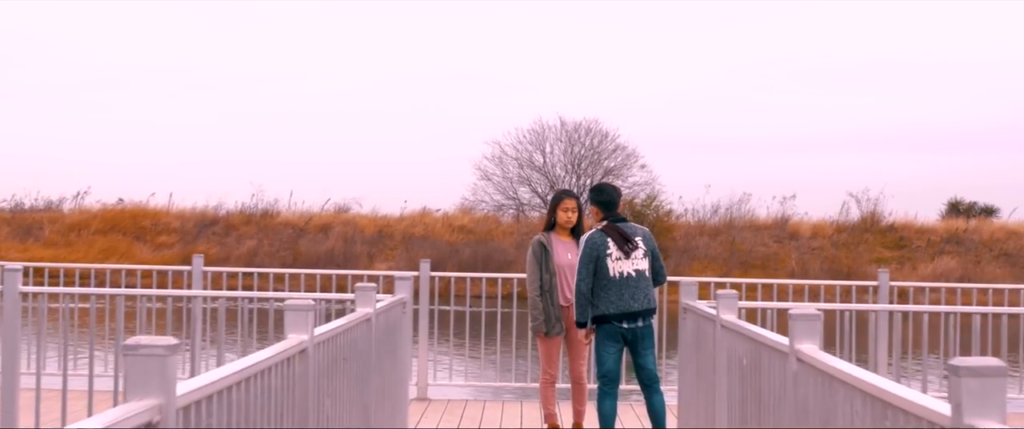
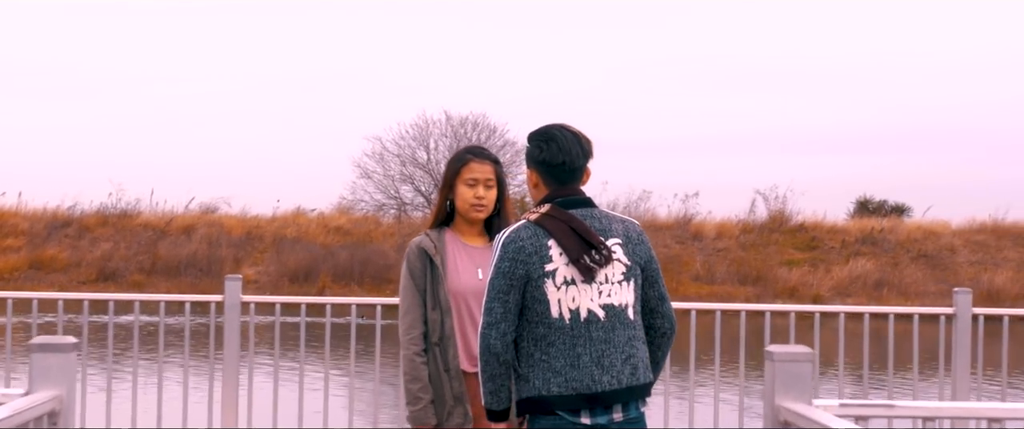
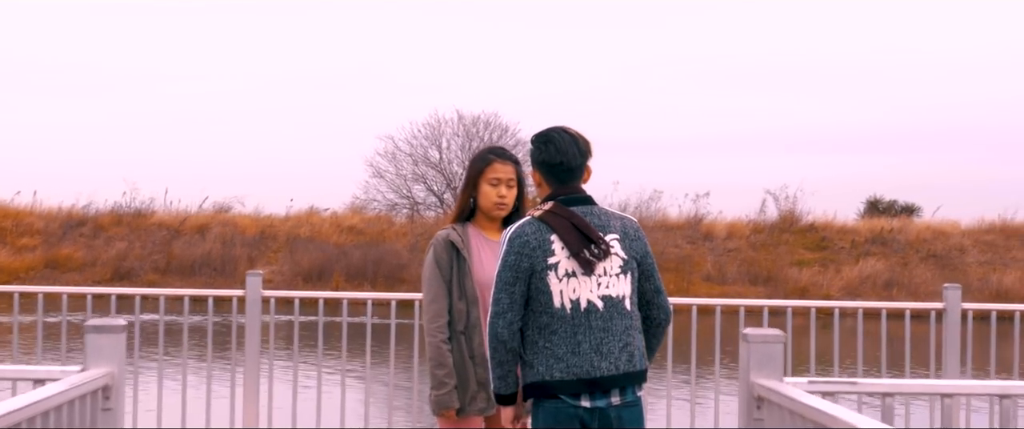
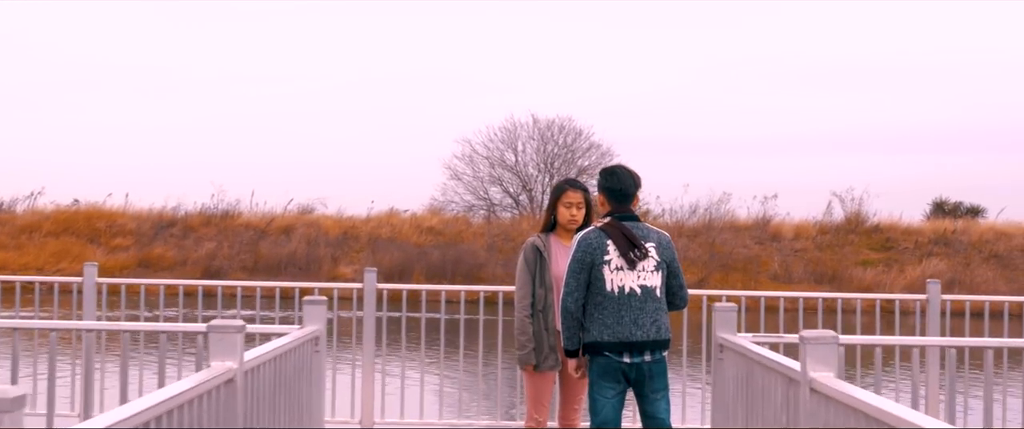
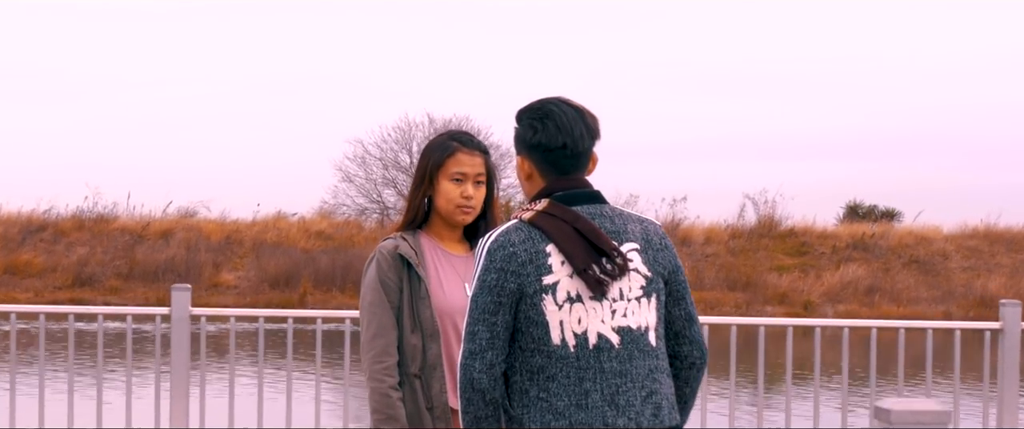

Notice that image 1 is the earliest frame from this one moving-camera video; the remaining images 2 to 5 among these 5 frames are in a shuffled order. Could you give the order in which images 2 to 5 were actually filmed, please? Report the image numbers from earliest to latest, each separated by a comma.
4, 3, 2, 5
